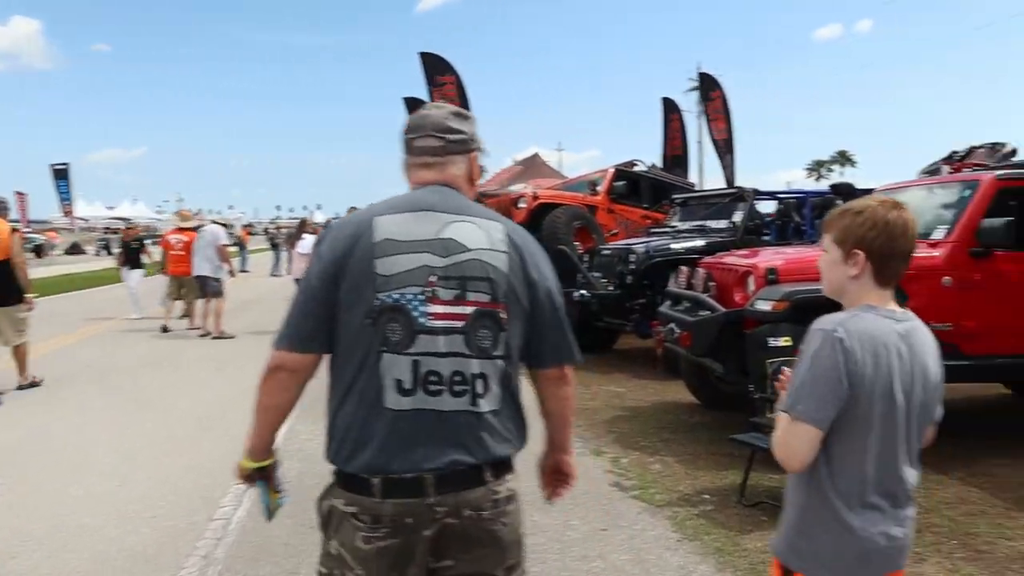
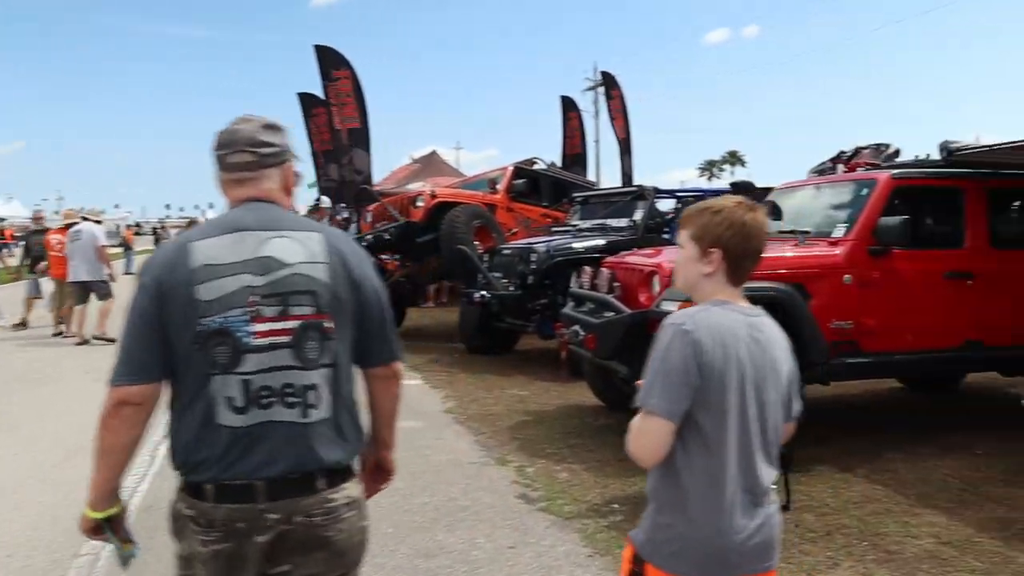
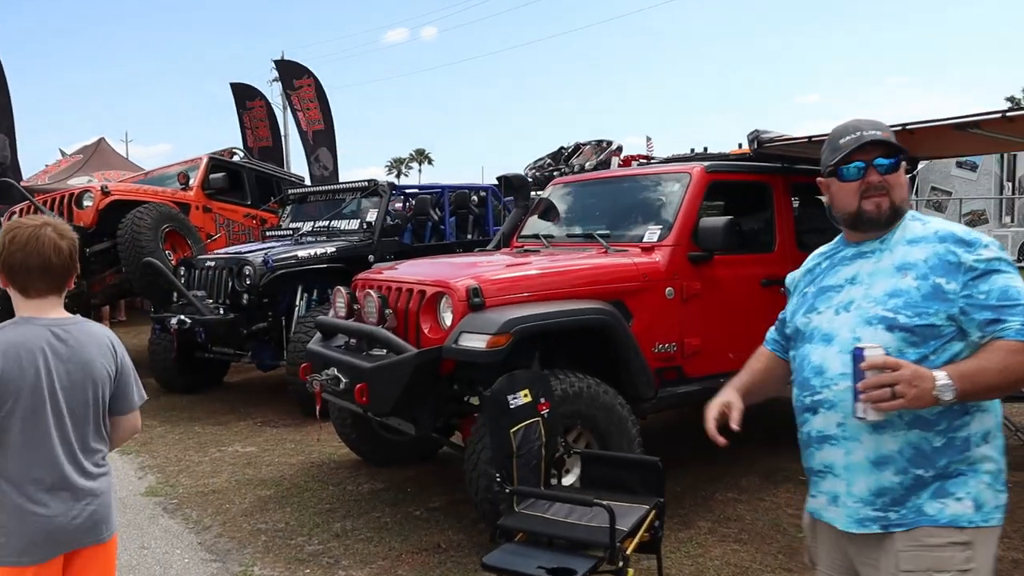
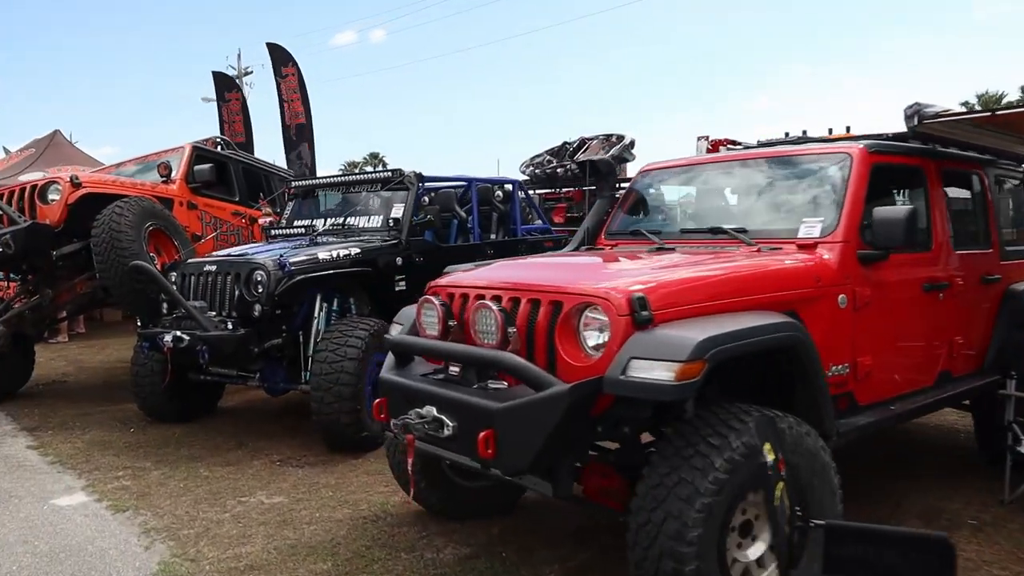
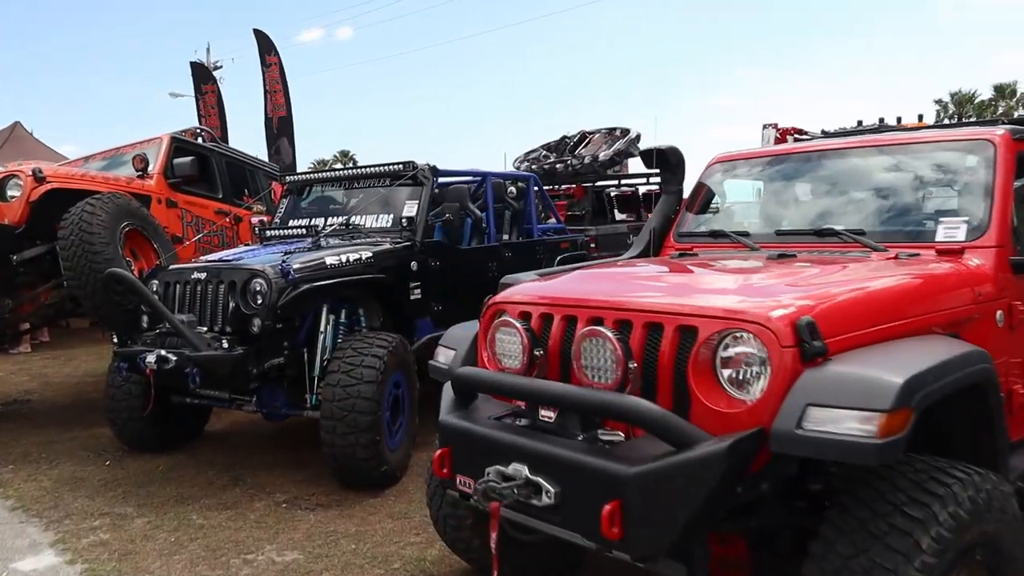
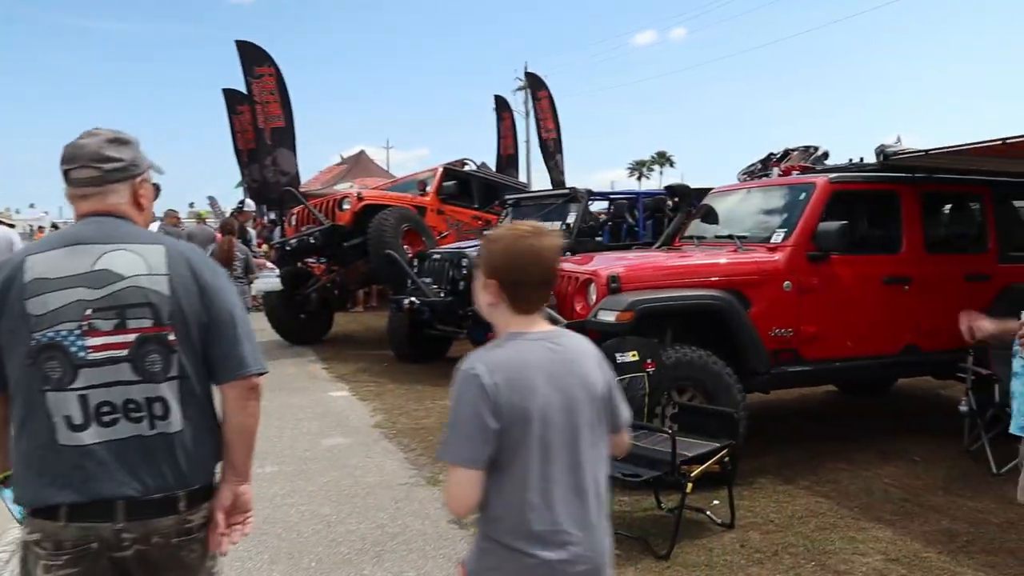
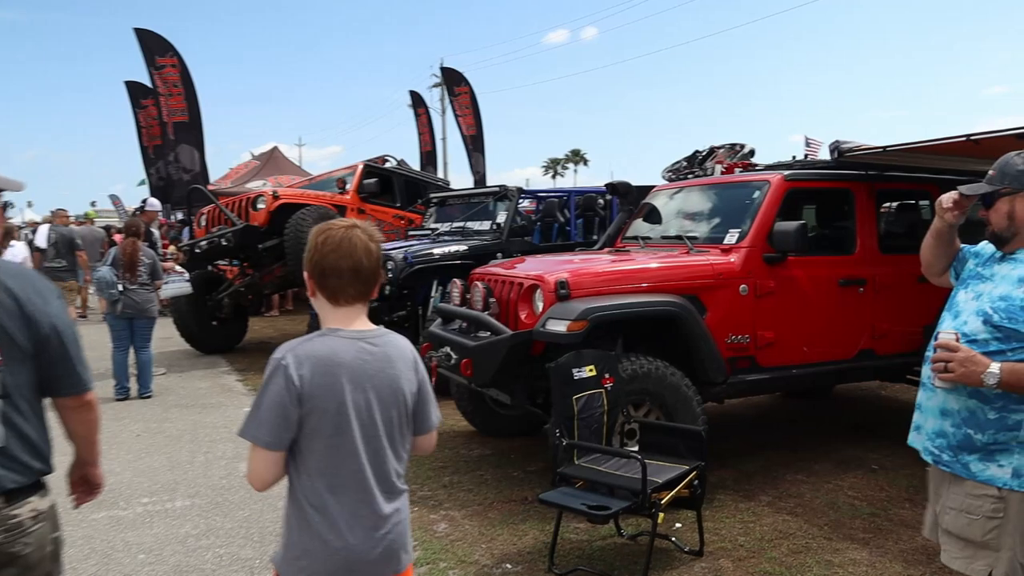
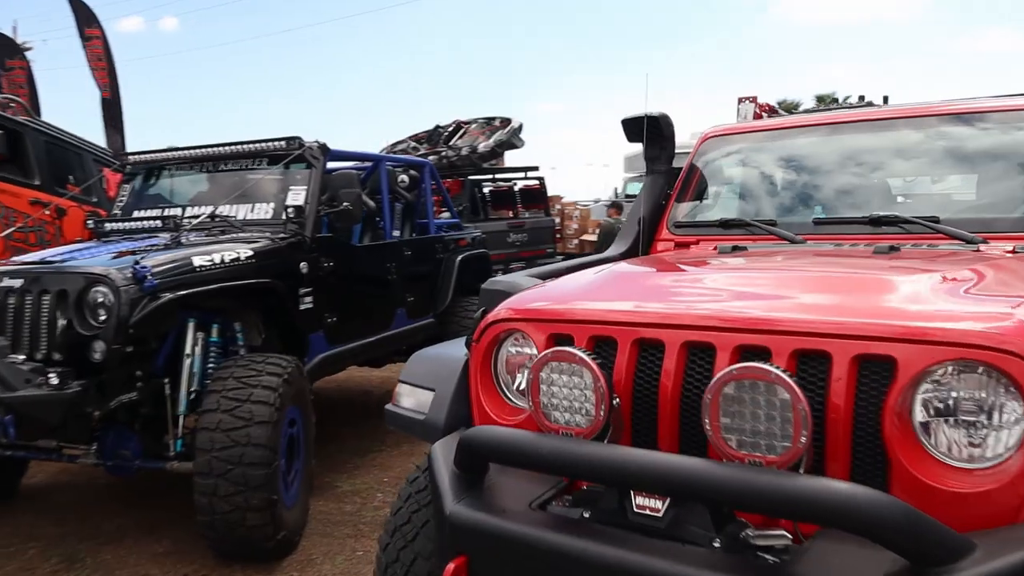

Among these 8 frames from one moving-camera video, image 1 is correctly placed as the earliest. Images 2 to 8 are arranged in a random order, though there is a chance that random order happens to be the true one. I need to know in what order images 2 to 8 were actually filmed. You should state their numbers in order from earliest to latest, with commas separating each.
2, 6, 7, 3, 4, 5, 8
